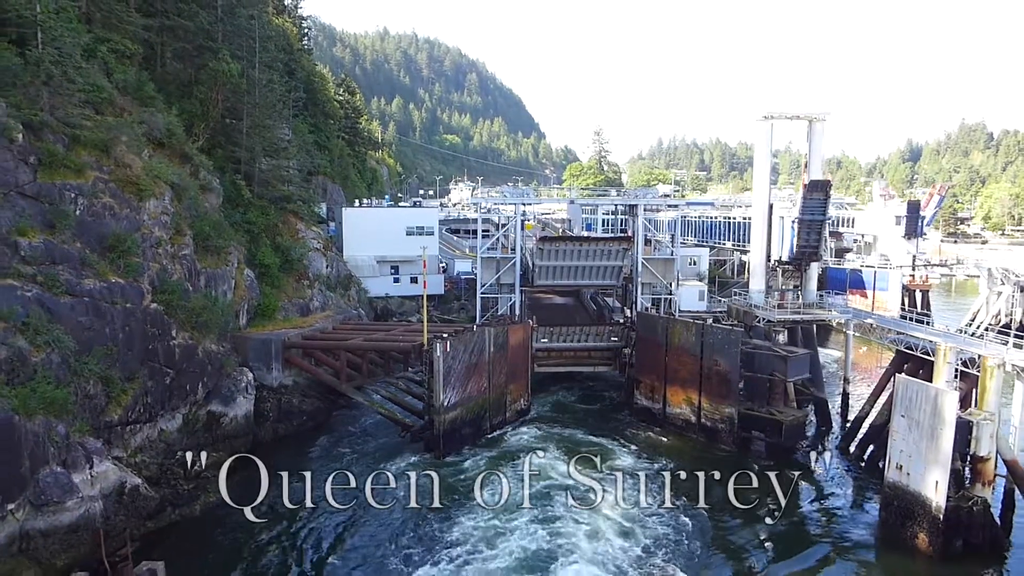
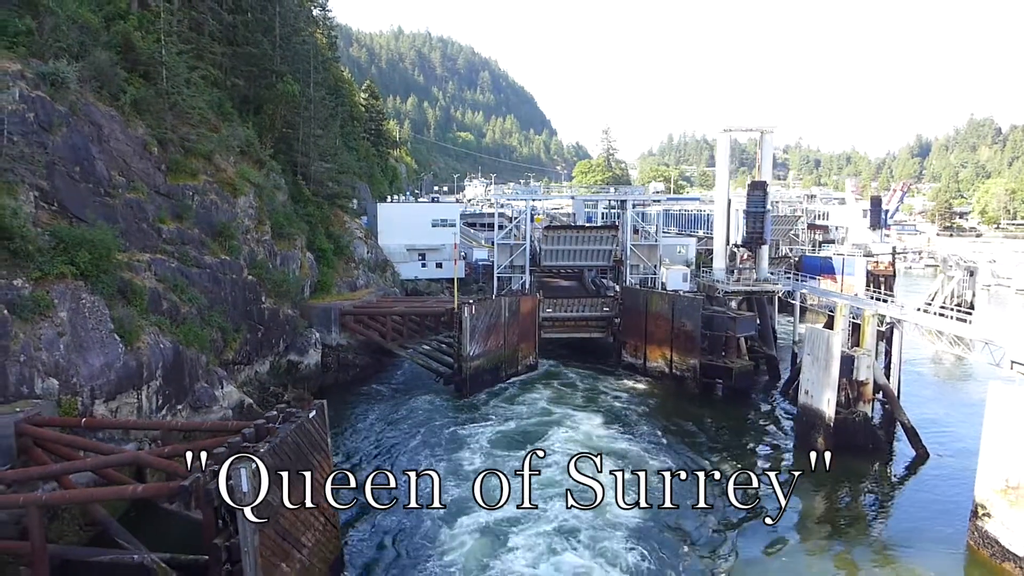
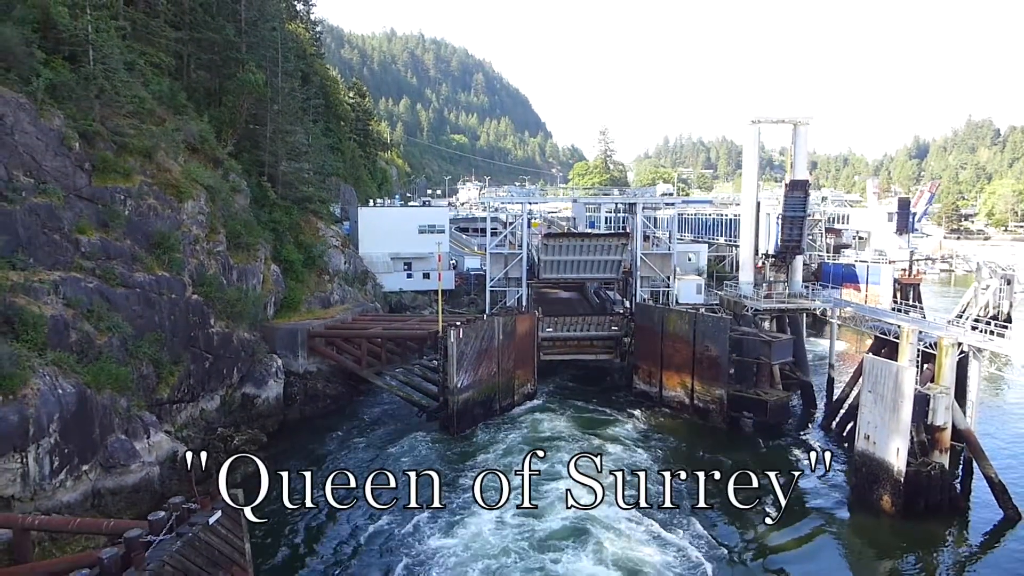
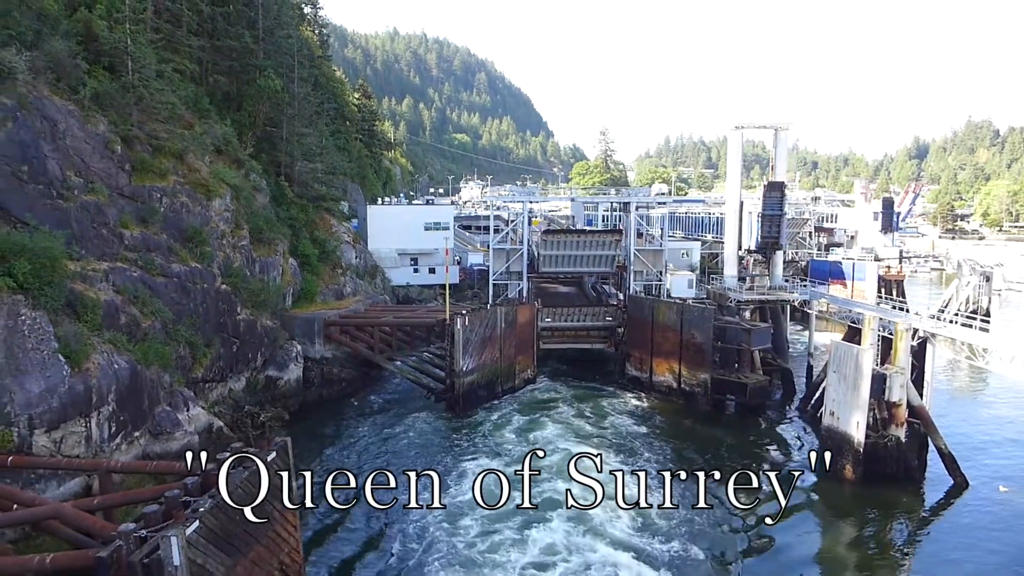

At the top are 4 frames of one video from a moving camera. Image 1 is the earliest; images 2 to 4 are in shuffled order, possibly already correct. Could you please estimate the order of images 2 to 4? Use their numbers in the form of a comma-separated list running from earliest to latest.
3, 4, 2
